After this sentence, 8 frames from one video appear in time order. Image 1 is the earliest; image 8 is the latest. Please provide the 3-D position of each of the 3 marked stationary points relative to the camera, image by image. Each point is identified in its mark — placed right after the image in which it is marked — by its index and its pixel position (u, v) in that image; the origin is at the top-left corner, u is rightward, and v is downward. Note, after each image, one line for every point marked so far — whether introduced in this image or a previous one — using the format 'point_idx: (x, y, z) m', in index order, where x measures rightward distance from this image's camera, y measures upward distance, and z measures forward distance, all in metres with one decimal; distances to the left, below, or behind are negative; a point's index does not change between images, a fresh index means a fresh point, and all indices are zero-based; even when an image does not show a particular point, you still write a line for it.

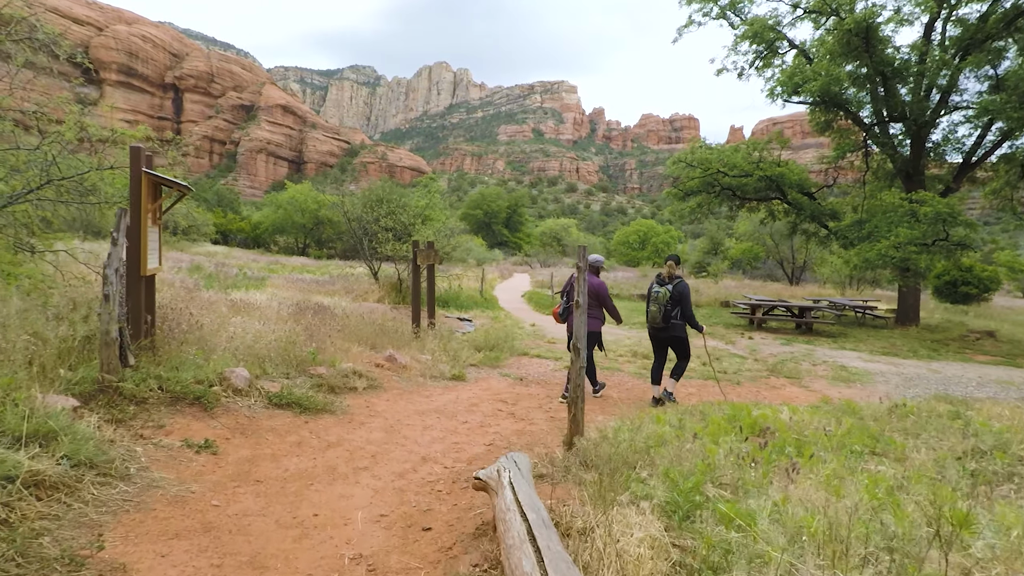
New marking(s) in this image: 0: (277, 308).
0: (-3.7, -0.3, +9.2) m
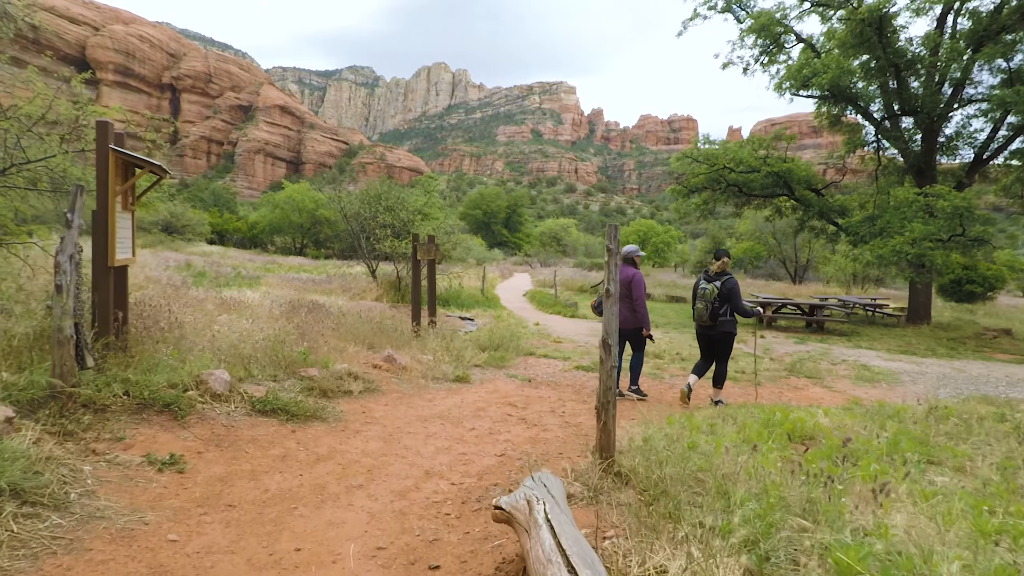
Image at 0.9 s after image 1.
0: (-3.6, -0.3, +8.7) m
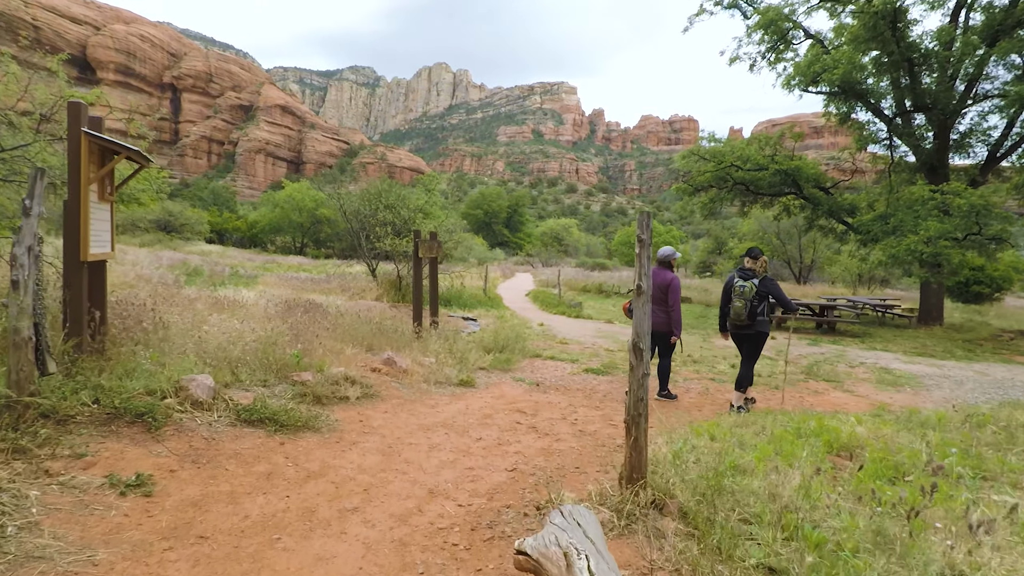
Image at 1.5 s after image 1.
0: (-3.5, -0.3, +8.3) m
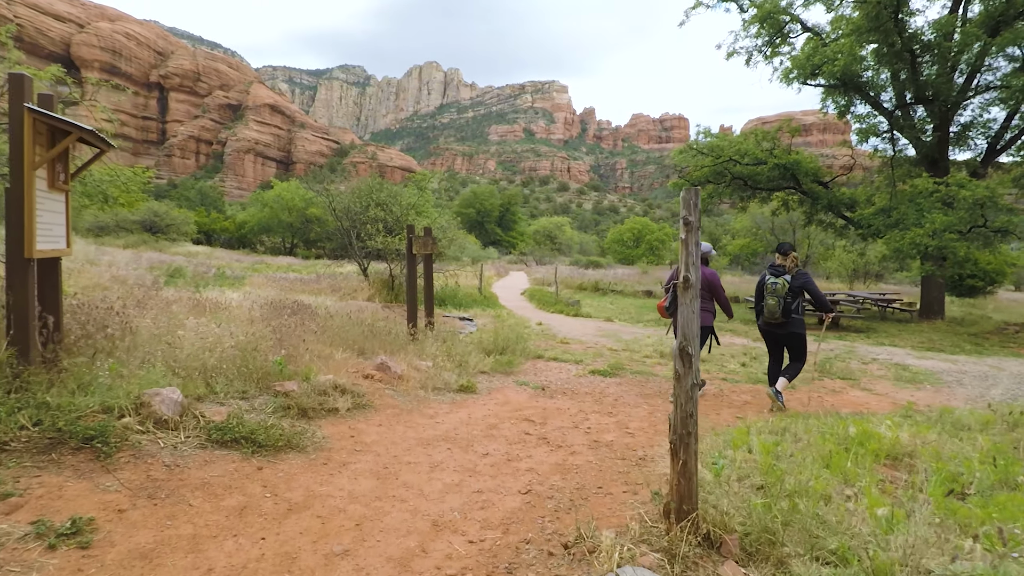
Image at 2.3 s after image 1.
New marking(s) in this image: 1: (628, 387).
0: (-3.5, -0.3, +7.8) m
1: (+1.3, -1.1, +6.4) m
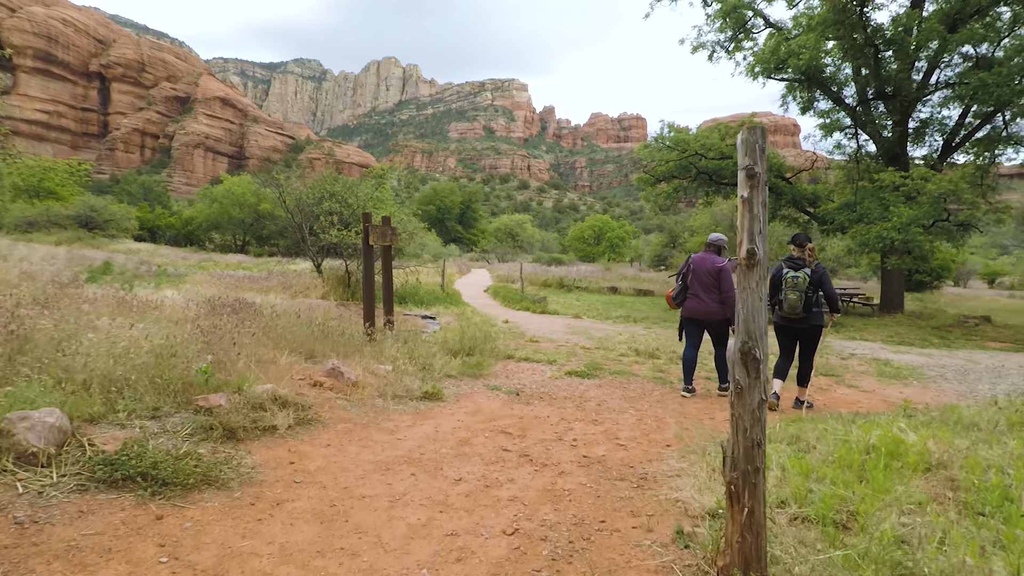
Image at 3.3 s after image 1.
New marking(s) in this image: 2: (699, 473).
0: (-3.9, -0.2, +6.9) m
1: (+1.0, -1.0, +5.8) m
2: (+1.0, -1.0, +3.1) m
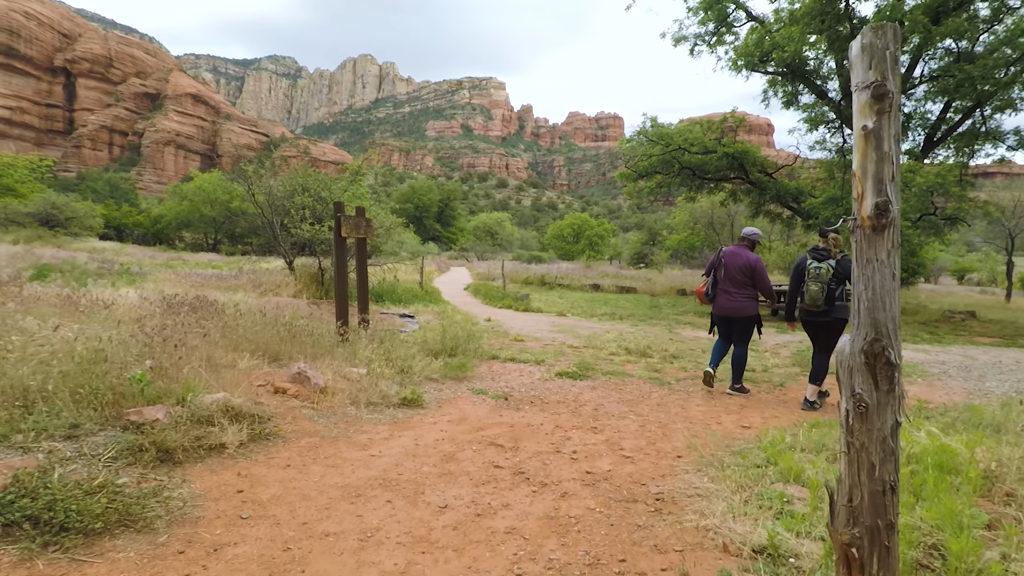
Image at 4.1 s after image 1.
0: (-4.1, -0.2, +6.3) m
1: (+0.8, -0.9, +5.4) m
2: (+1.0, -0.9, +2.7) m
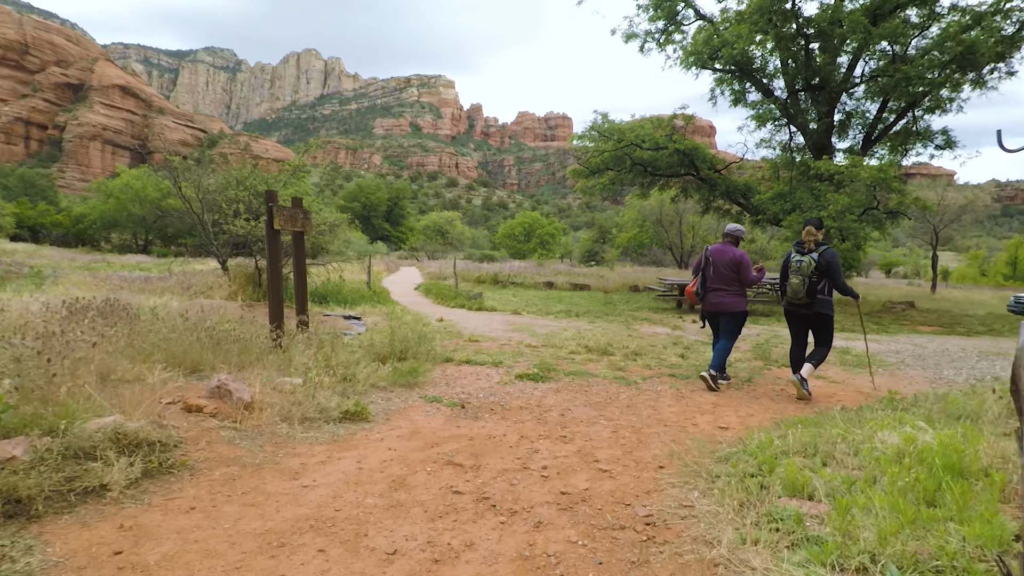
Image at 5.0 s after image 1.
0: (-4.5, -0.2, +5.5) m
1: (+0.5, -0.9, +5.0) m
2: (+0.8, -0.9, +2.3) m
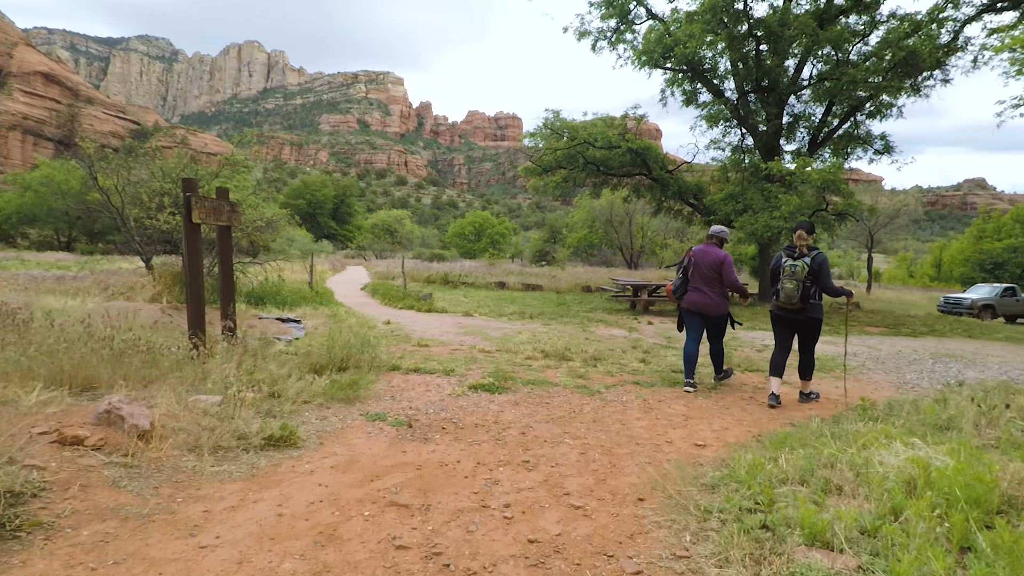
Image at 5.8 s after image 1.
0: (-4.9, -0.2, +4.6) m
1: (+0.1, -0.9, +4.5) m
2: (+0.7, -0.9, +1.9) m
